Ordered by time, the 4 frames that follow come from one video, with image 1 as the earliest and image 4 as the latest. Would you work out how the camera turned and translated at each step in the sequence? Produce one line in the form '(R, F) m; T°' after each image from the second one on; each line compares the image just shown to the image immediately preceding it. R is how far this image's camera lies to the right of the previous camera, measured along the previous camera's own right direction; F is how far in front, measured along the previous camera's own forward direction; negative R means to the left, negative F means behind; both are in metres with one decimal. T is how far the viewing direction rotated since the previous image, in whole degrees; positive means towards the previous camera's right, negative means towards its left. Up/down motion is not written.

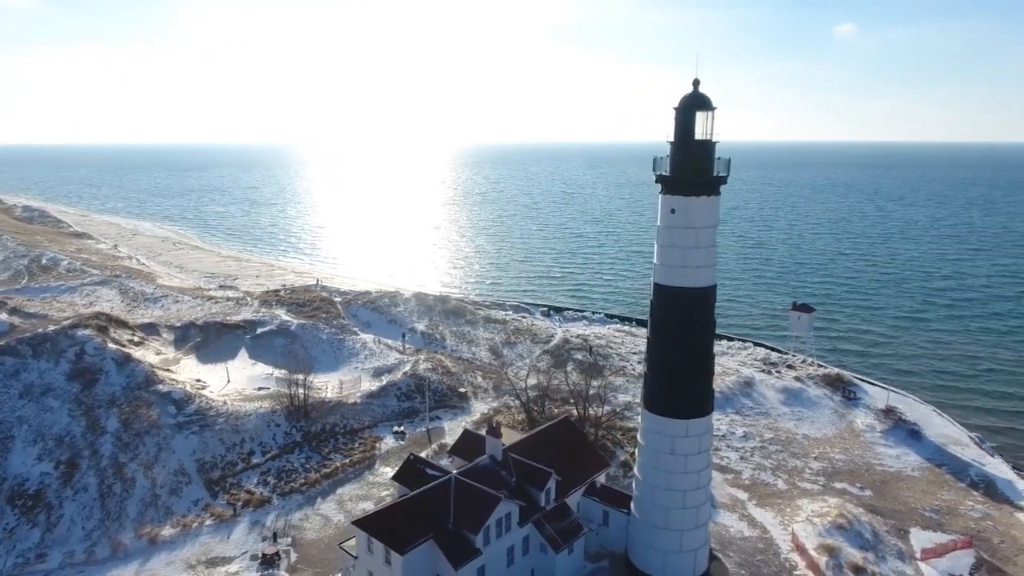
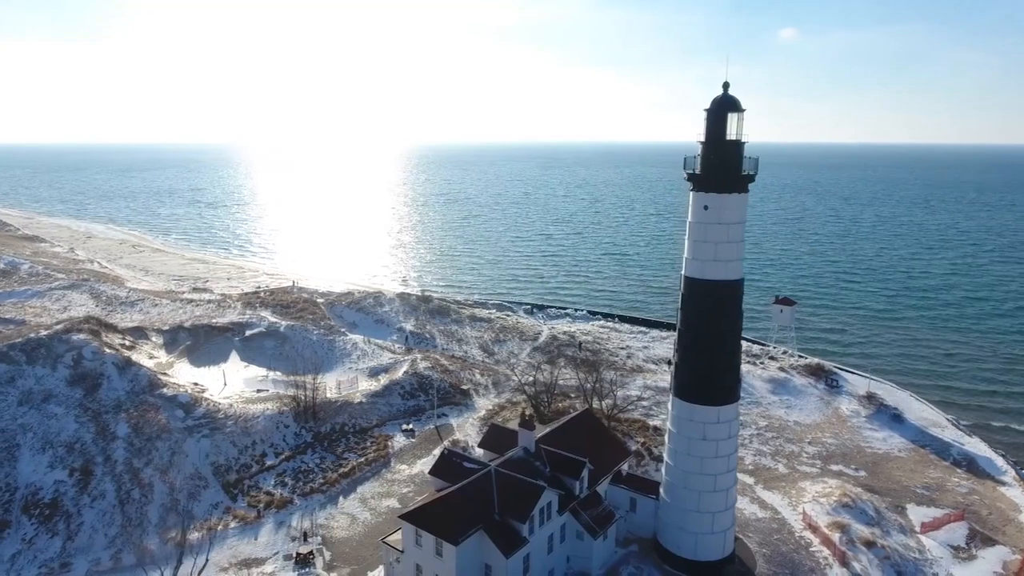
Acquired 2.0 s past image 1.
(-2.9, -0.5) m; +4°
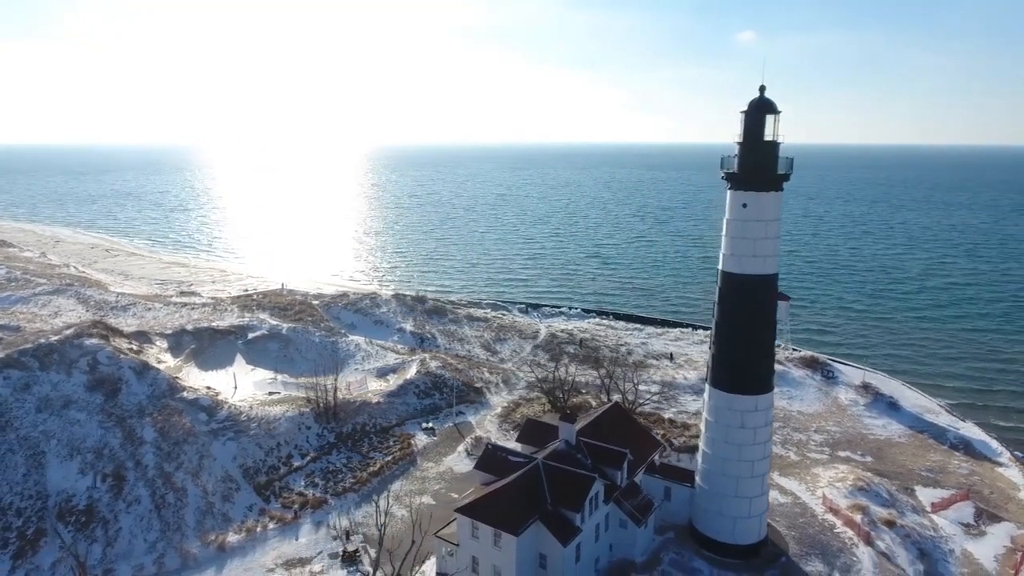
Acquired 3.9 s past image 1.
(-2.9, -0.5) m; +3°
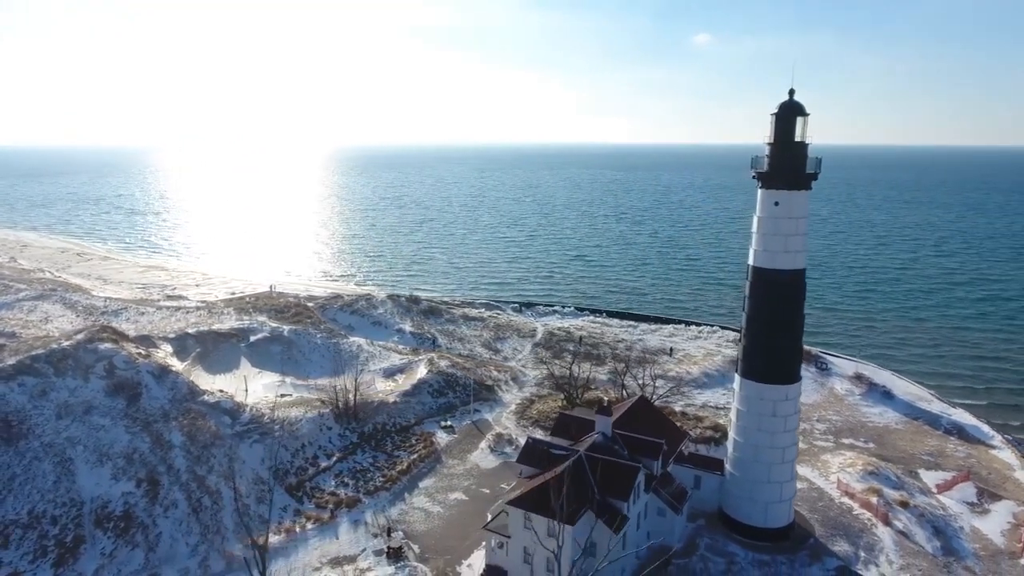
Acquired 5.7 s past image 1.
(-2.9, -0.5) m; +3°
